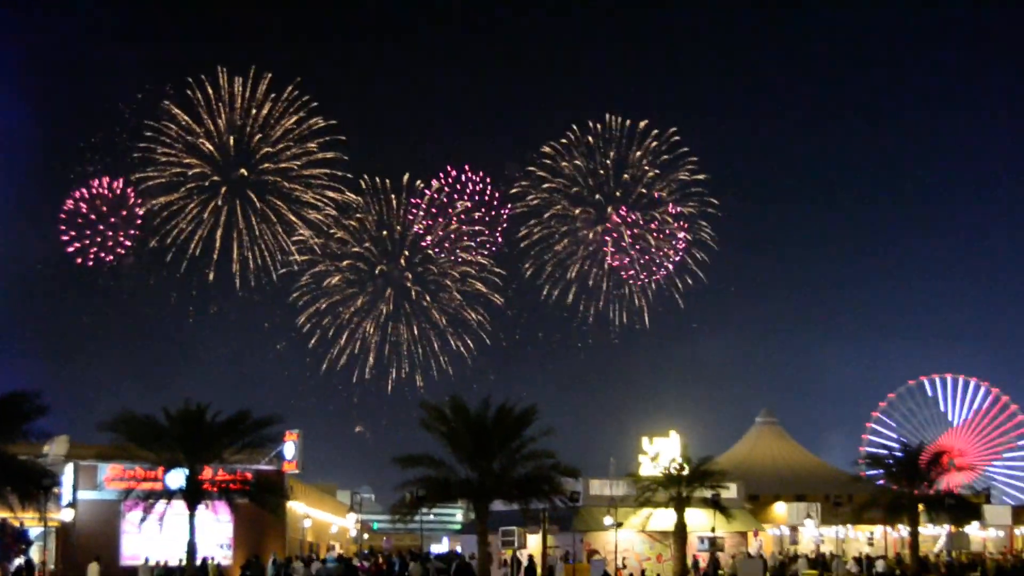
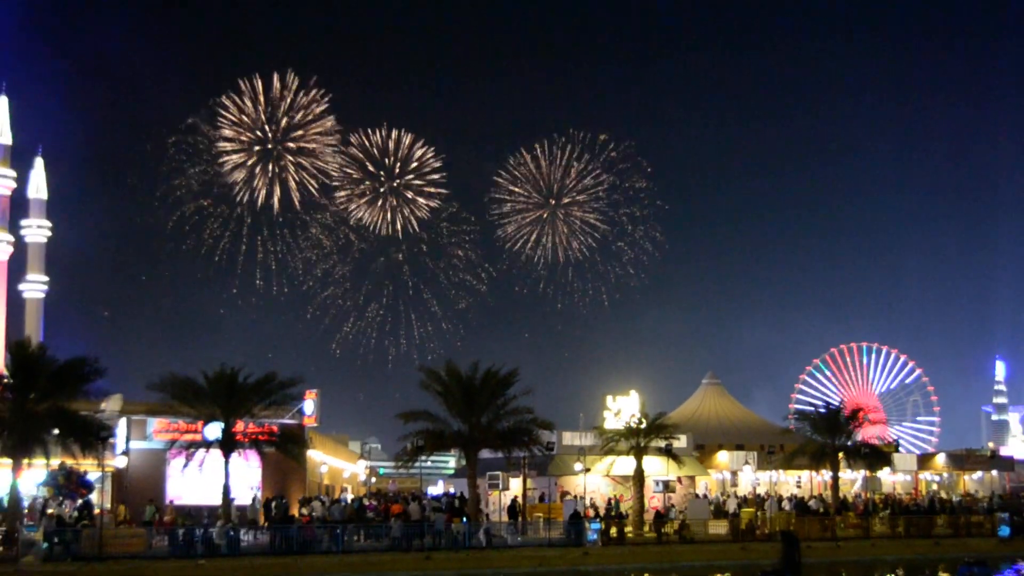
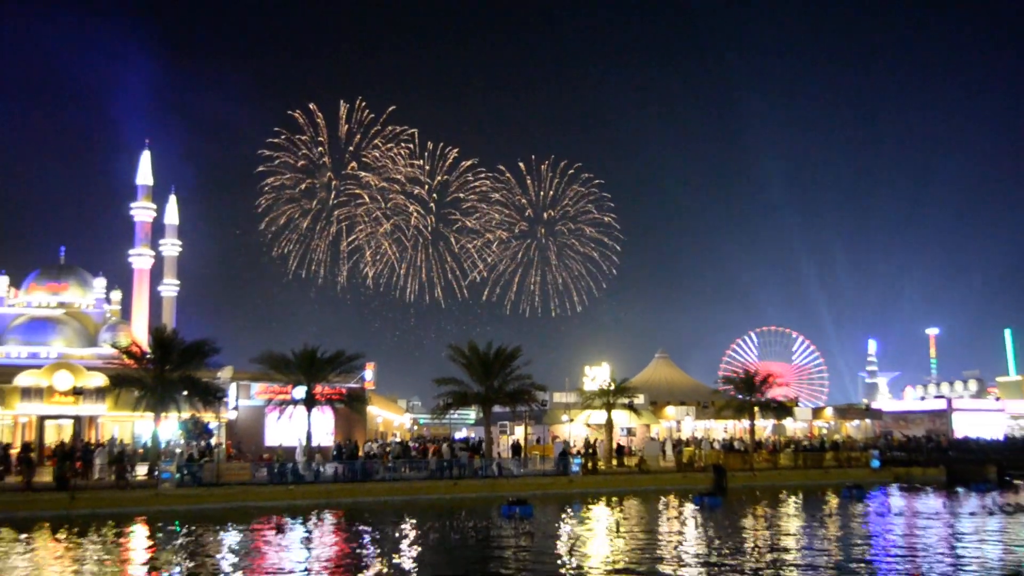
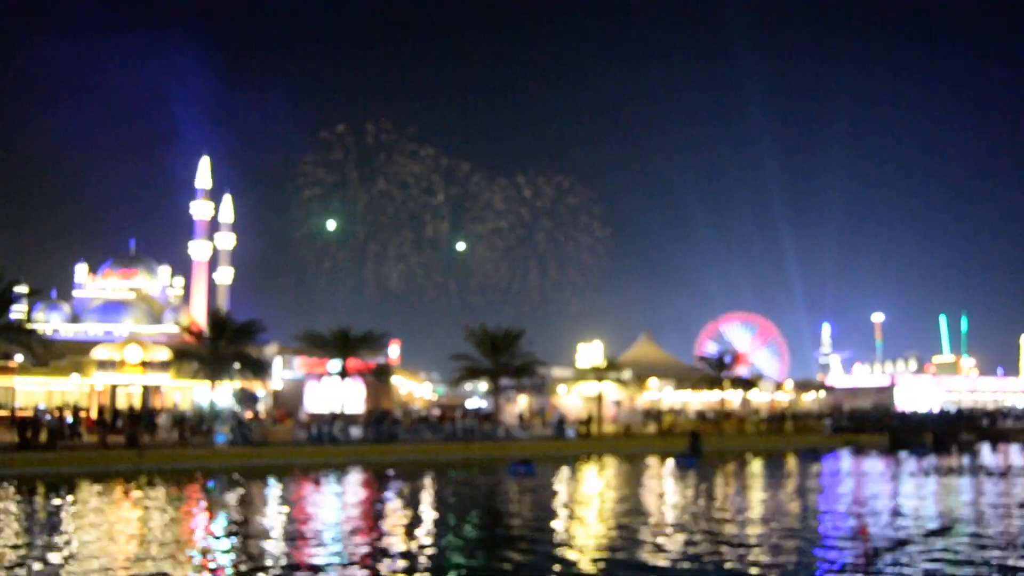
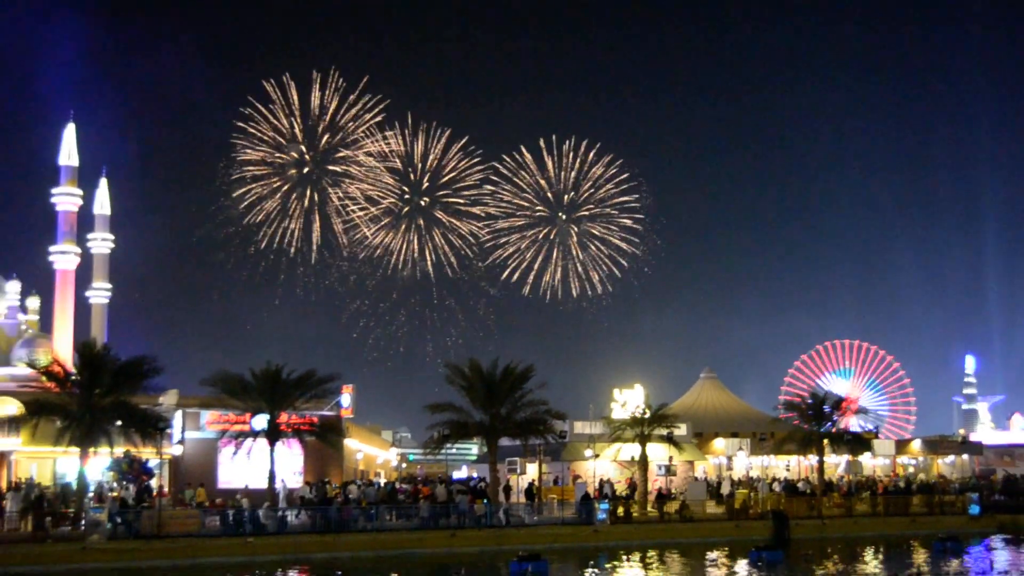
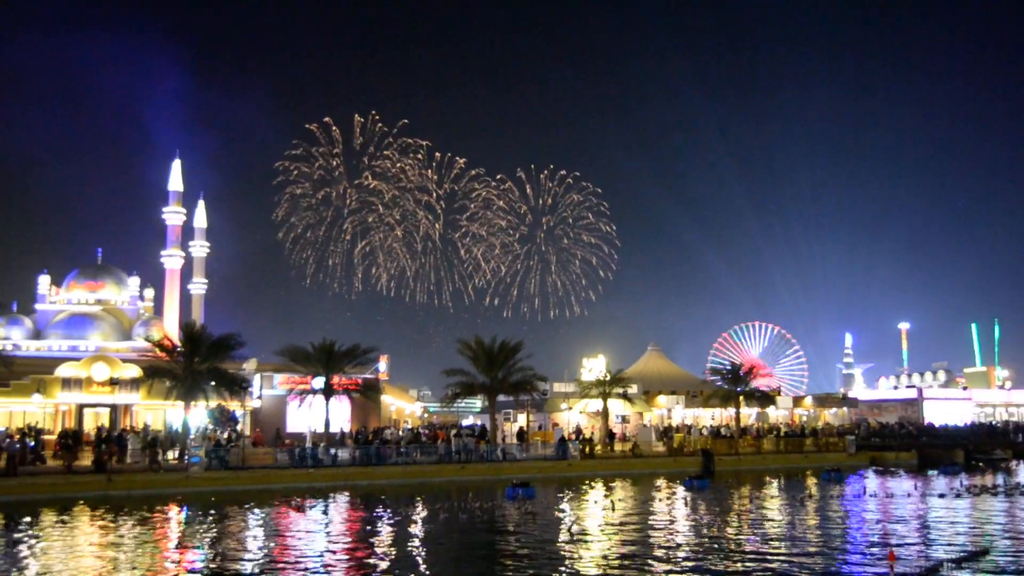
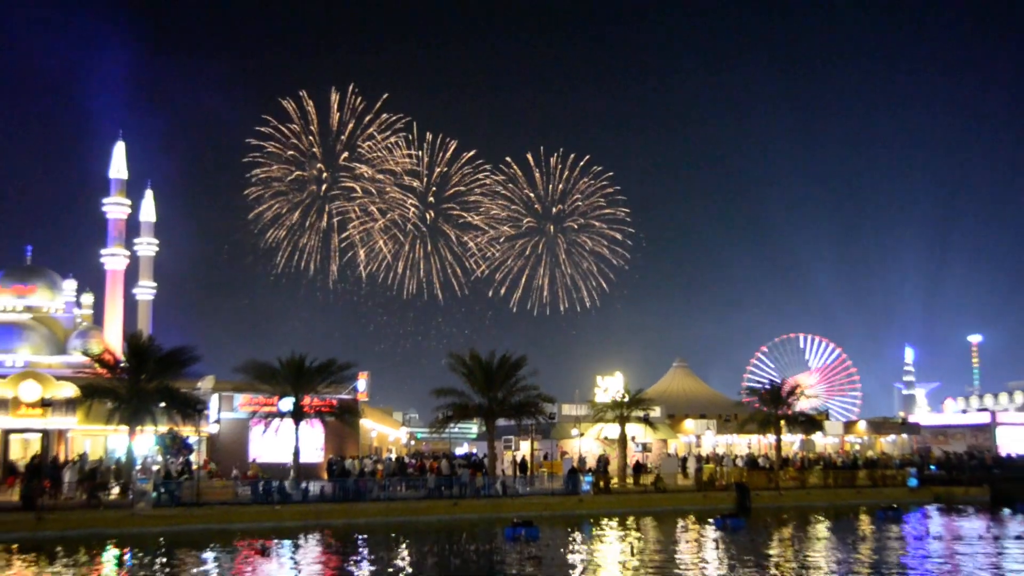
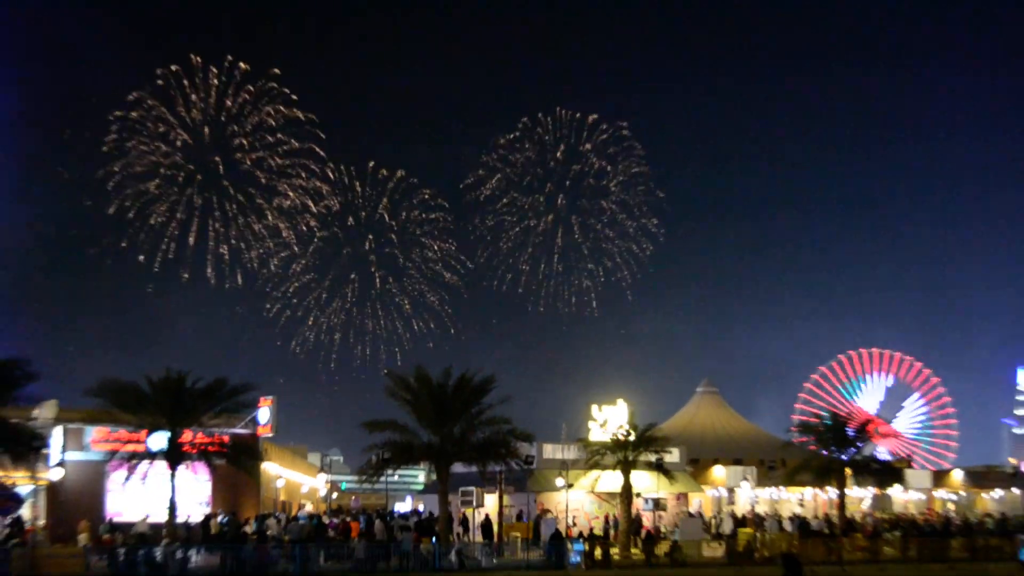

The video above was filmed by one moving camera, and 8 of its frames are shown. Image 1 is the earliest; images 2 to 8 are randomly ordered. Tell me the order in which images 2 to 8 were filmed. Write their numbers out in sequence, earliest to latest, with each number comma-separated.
8, 2, 5, 7, 3, 6, 4
